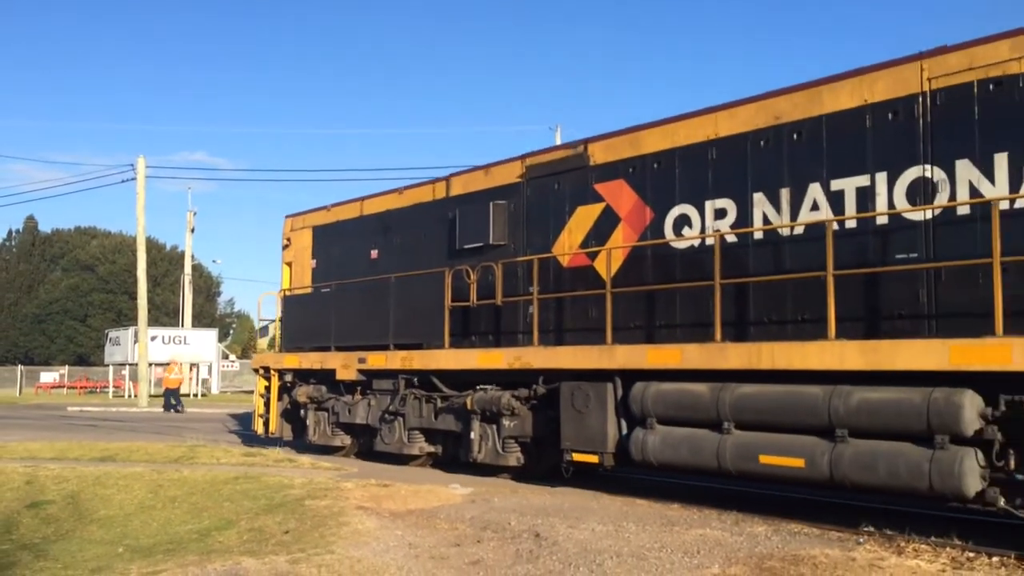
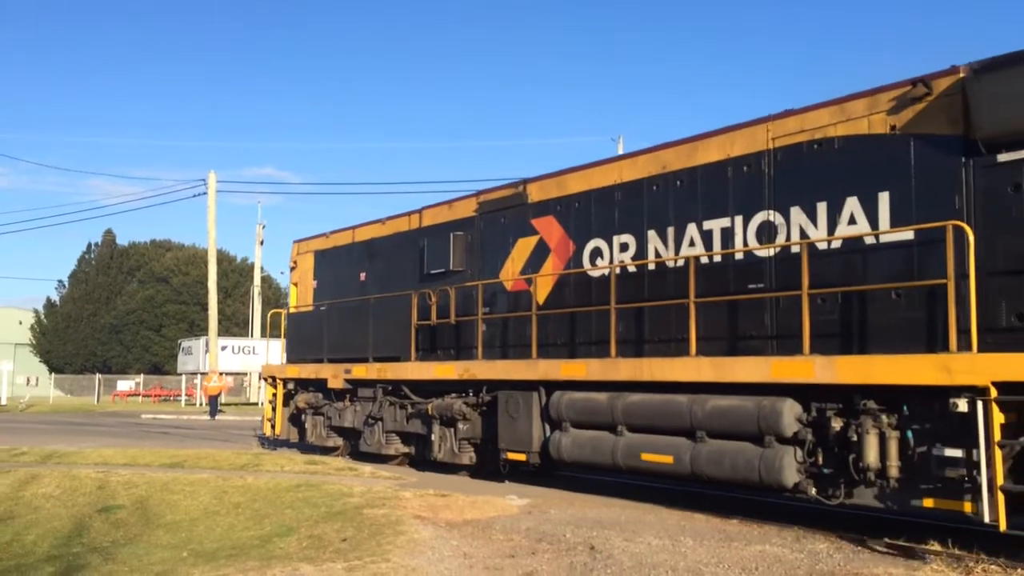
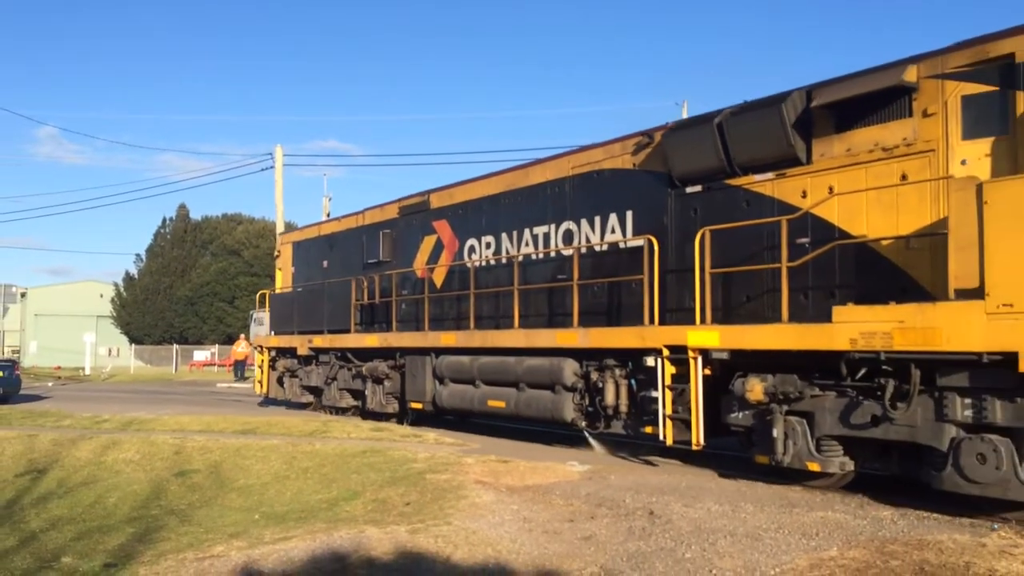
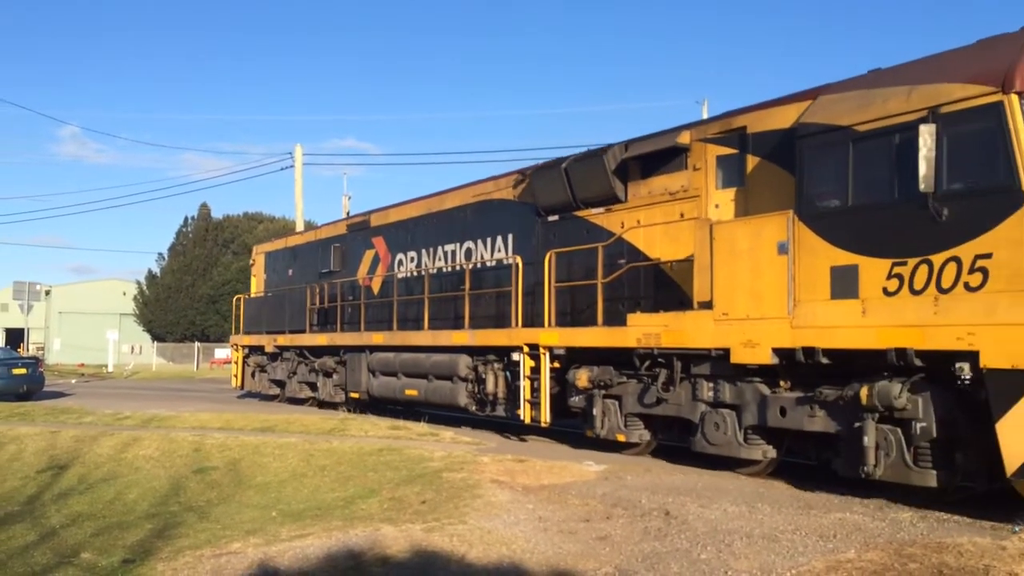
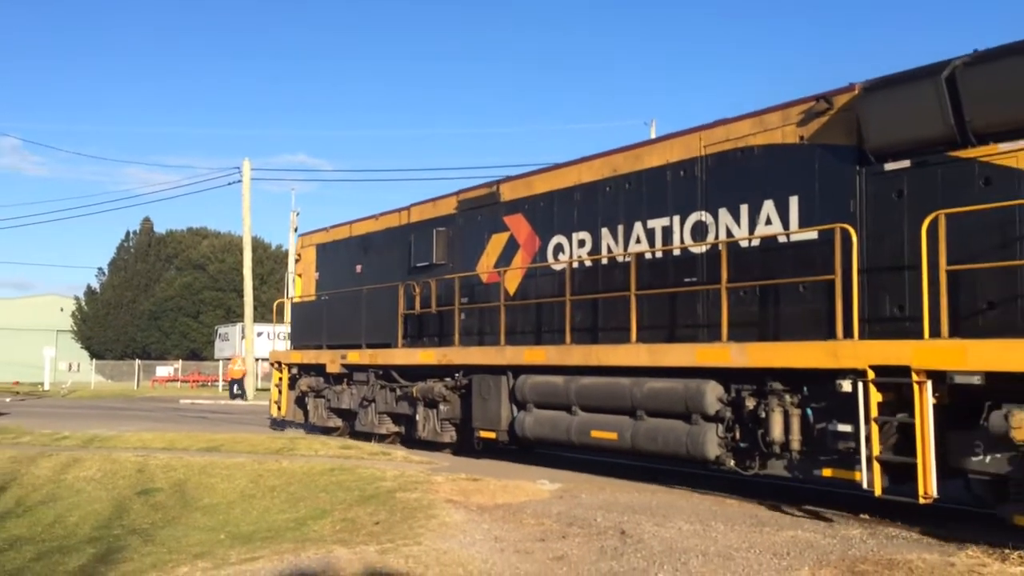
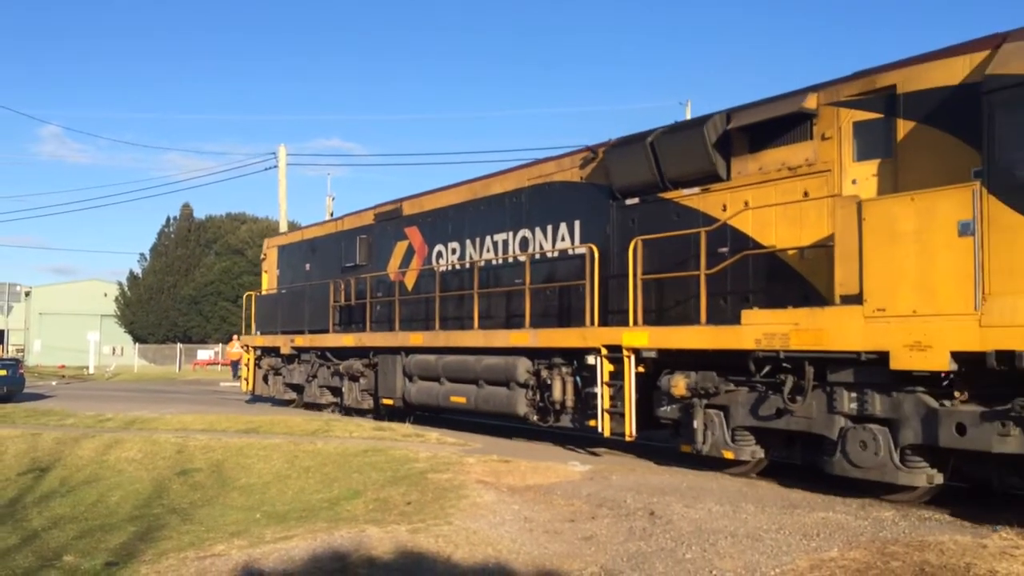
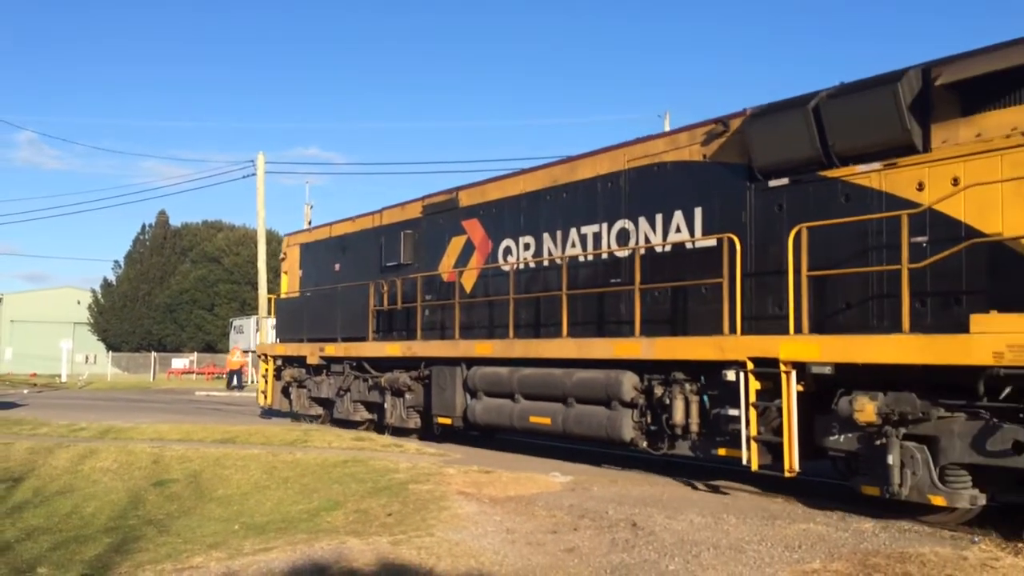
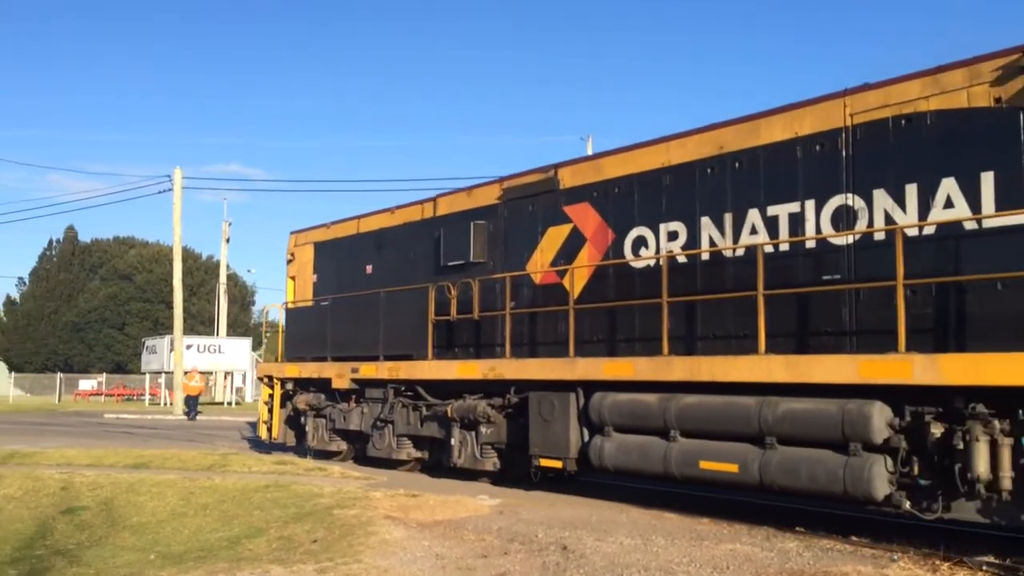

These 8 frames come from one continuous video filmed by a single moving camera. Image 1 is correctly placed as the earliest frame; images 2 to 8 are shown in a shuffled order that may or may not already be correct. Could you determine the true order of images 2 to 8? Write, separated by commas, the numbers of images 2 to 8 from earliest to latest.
8, 2, 5, 7, 3, 6, 4
